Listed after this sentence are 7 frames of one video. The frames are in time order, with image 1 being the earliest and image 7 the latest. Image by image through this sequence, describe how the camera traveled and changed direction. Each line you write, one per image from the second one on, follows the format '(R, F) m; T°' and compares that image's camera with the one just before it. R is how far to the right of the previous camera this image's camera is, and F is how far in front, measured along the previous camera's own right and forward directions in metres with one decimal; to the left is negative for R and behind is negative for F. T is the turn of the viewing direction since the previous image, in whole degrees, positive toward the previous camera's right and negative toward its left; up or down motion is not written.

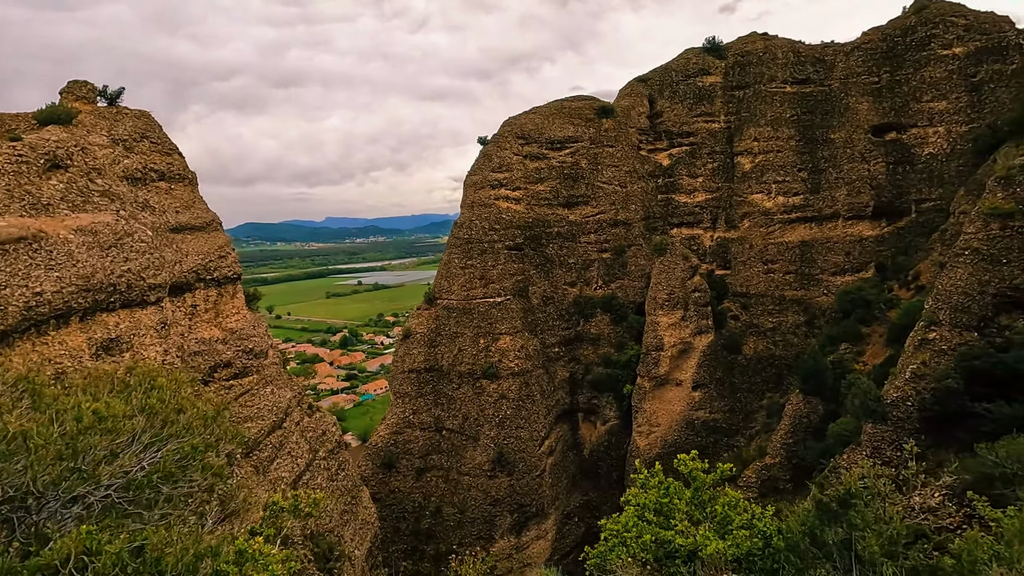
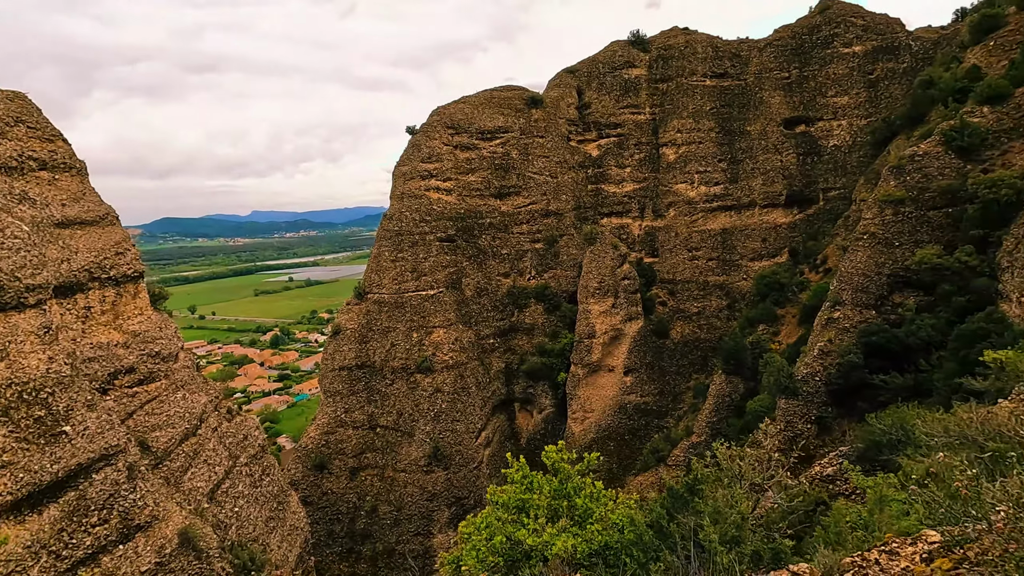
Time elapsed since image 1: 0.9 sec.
(+0.9, +0.2) m; +6°
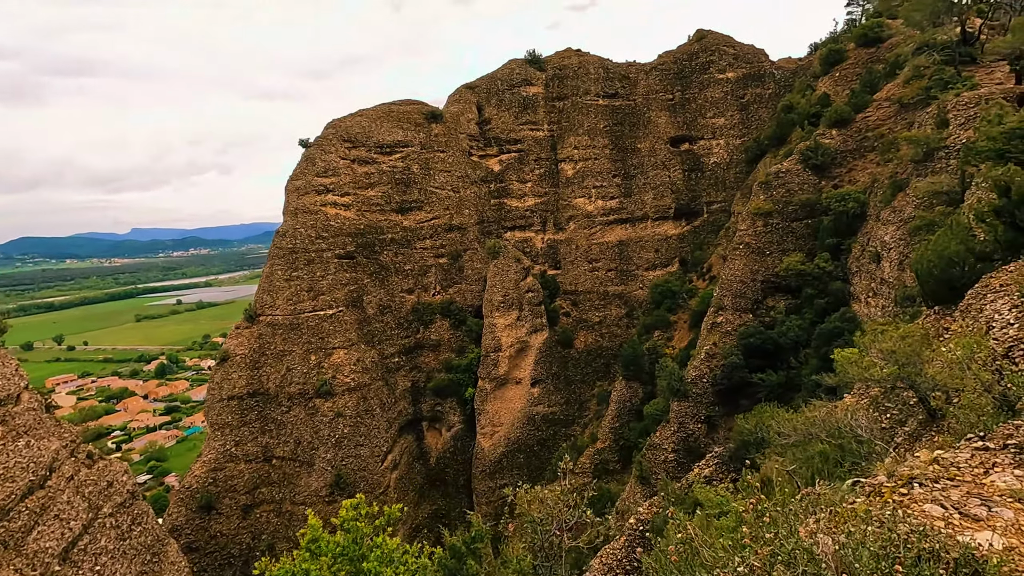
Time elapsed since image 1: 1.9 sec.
(+1.3, 0.0) m; +9°
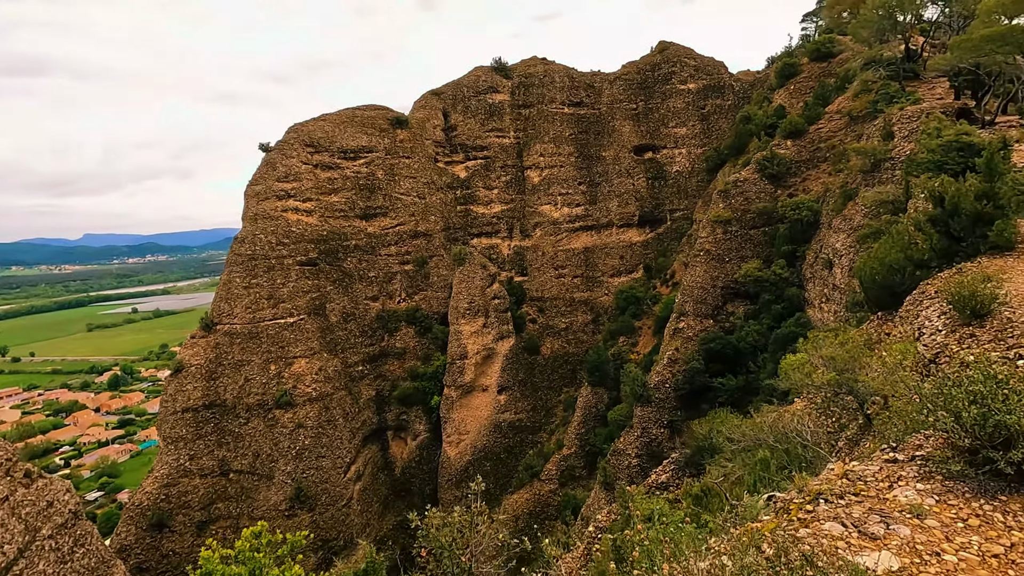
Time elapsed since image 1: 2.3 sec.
(+0.4, 0.0) m; +3°
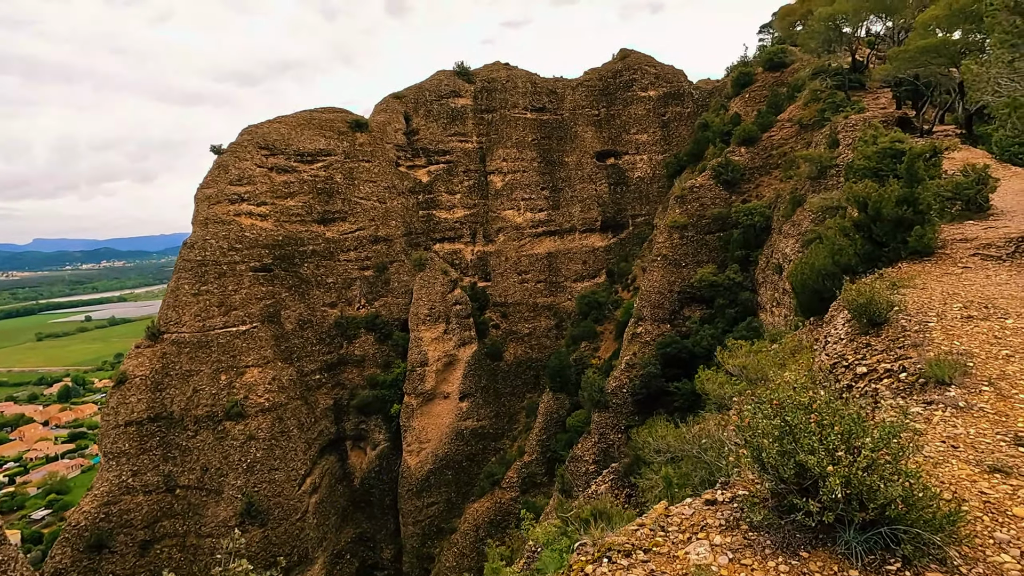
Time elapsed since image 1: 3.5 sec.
(+0.8, +0.2) m; +3°
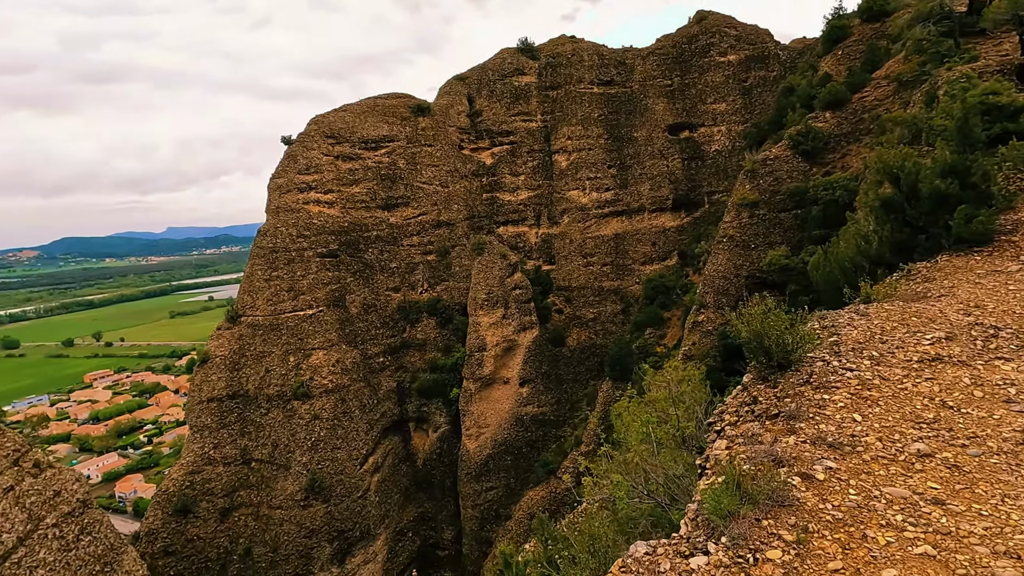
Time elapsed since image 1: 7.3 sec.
(+1.0, +1.1) m; -9°
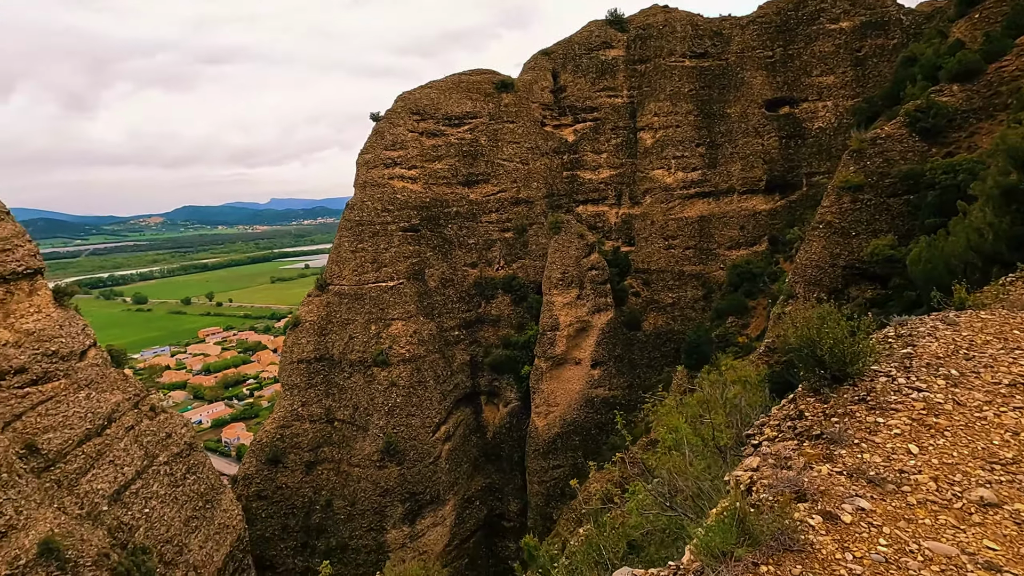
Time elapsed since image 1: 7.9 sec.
(-0.5, +0.1) m; -8°
